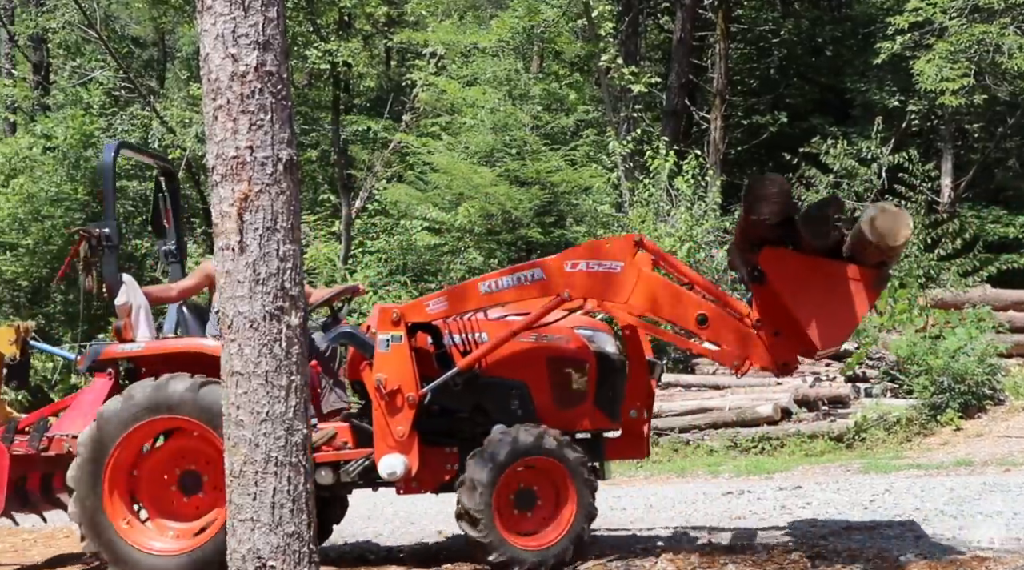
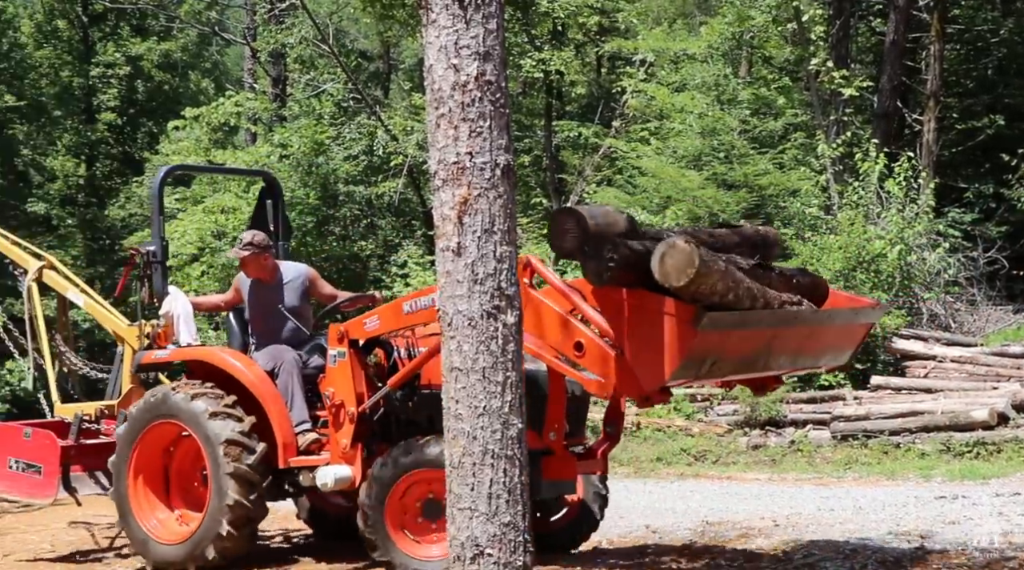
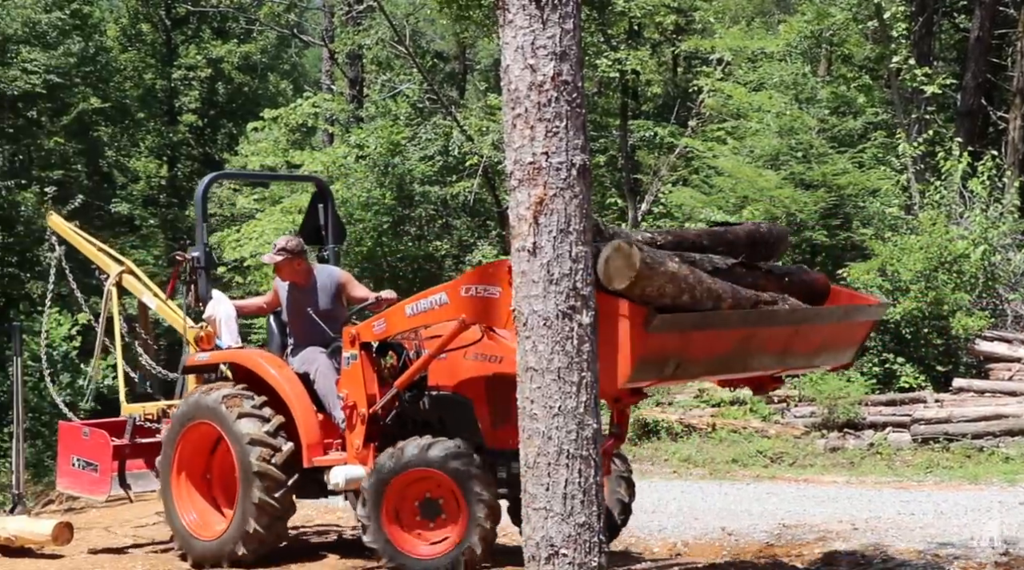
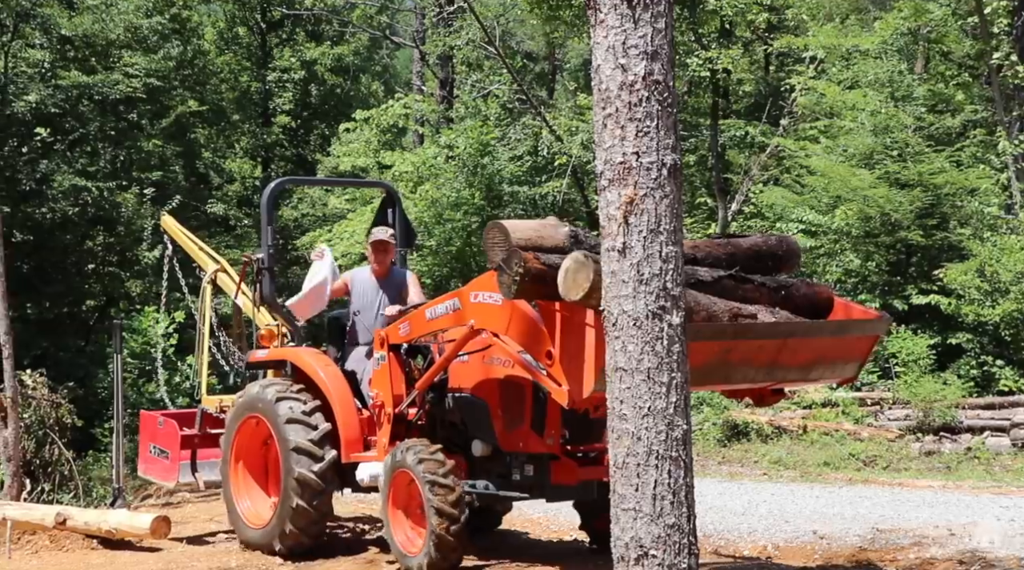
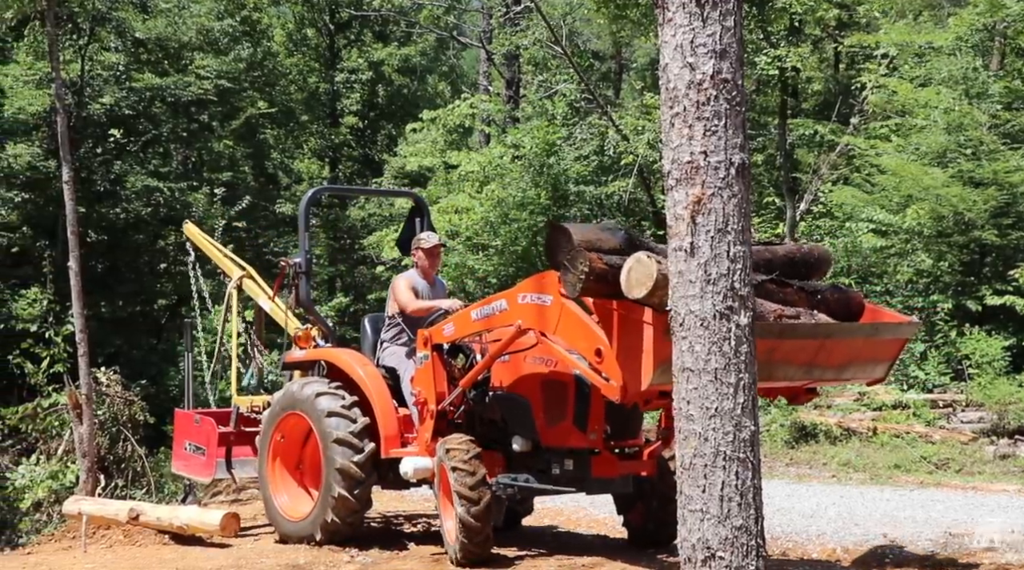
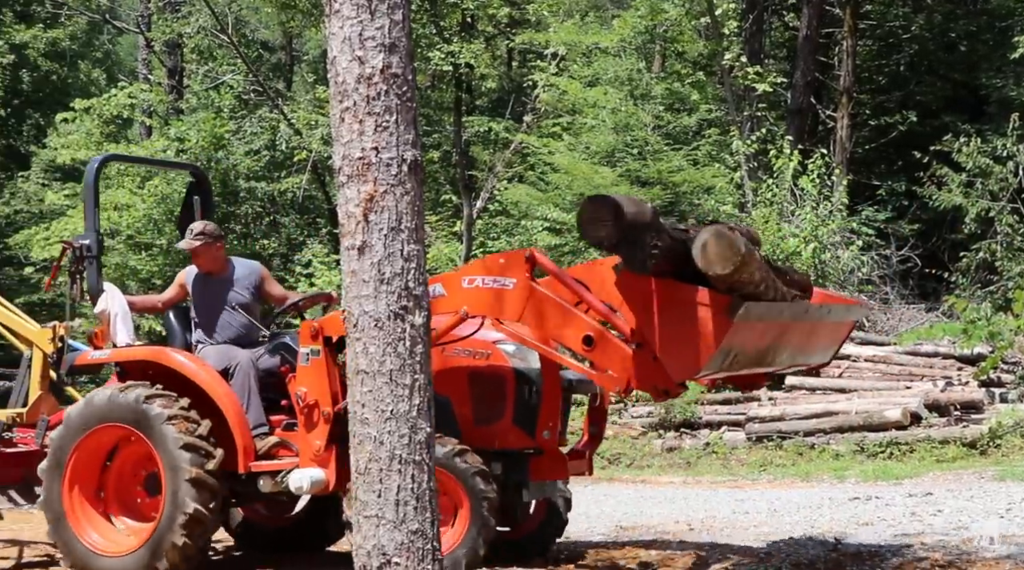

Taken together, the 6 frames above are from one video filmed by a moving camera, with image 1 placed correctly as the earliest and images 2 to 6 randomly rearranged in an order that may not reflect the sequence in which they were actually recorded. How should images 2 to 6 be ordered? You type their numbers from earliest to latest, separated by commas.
6, 2, 3, 4, 5
